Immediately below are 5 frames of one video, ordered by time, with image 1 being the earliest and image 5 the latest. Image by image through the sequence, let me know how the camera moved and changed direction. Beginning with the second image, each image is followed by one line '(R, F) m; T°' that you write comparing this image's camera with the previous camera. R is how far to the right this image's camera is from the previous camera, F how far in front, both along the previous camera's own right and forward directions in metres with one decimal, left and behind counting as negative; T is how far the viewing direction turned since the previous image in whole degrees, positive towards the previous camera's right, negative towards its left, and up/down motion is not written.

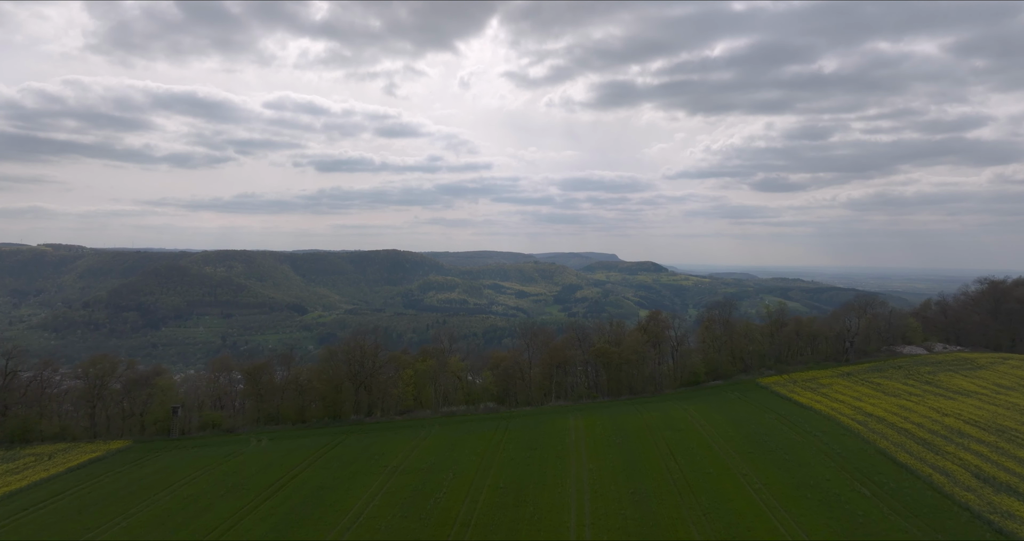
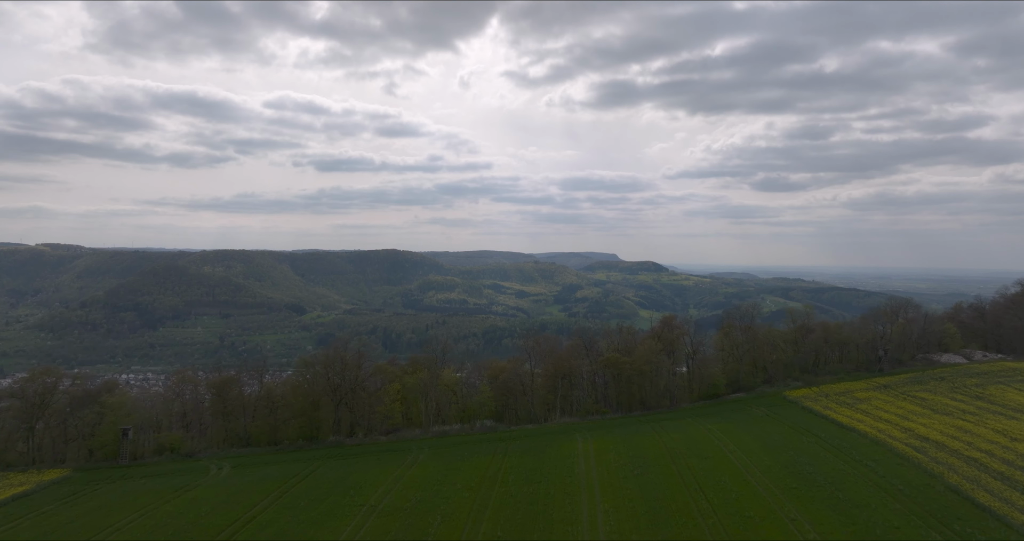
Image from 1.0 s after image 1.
(+0.2, +0.2) m; 0°
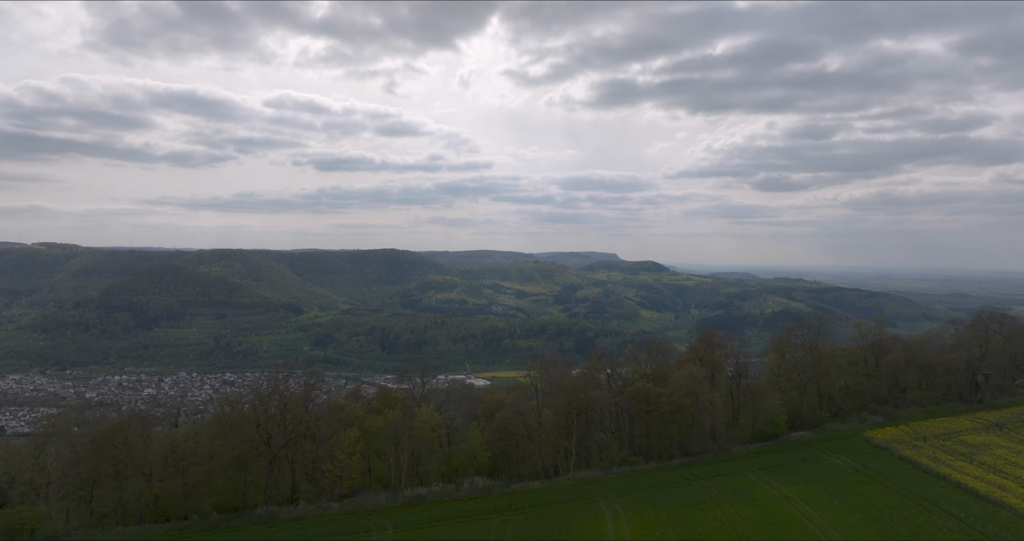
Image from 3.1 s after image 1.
(+0.4, +0.3) m; 0°
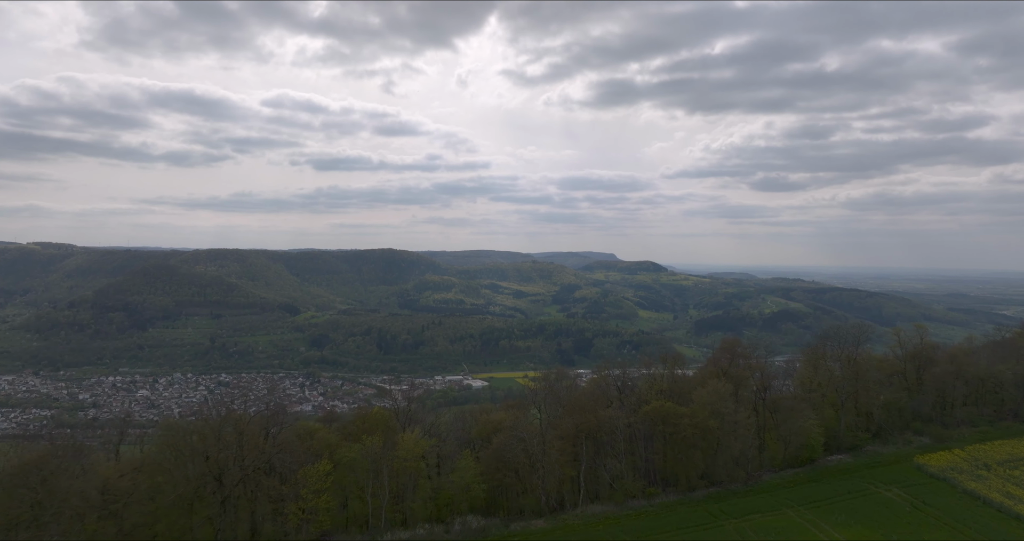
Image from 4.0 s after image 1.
(+0.3, +0.1) m; 0°
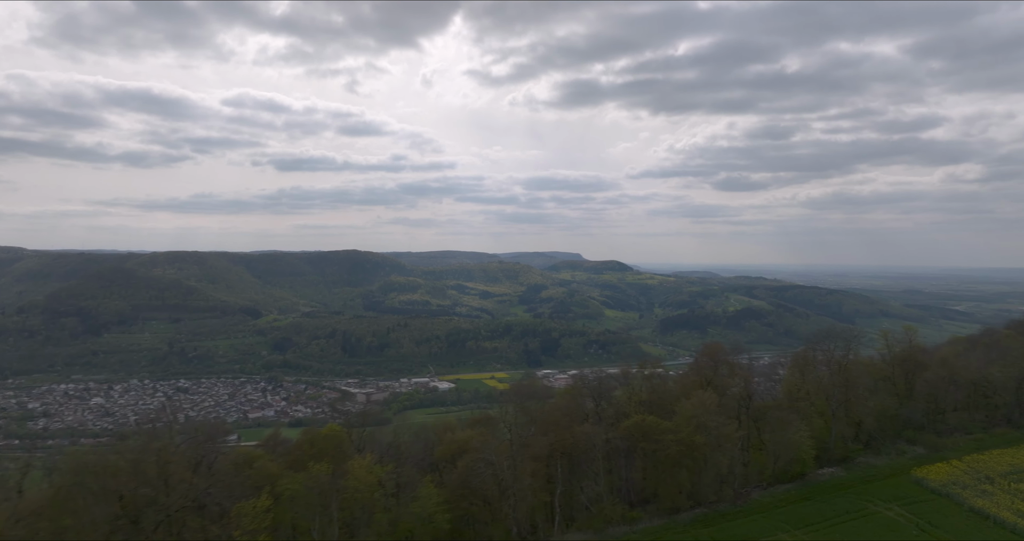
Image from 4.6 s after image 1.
(+4.2, +0.2) m; +2°
